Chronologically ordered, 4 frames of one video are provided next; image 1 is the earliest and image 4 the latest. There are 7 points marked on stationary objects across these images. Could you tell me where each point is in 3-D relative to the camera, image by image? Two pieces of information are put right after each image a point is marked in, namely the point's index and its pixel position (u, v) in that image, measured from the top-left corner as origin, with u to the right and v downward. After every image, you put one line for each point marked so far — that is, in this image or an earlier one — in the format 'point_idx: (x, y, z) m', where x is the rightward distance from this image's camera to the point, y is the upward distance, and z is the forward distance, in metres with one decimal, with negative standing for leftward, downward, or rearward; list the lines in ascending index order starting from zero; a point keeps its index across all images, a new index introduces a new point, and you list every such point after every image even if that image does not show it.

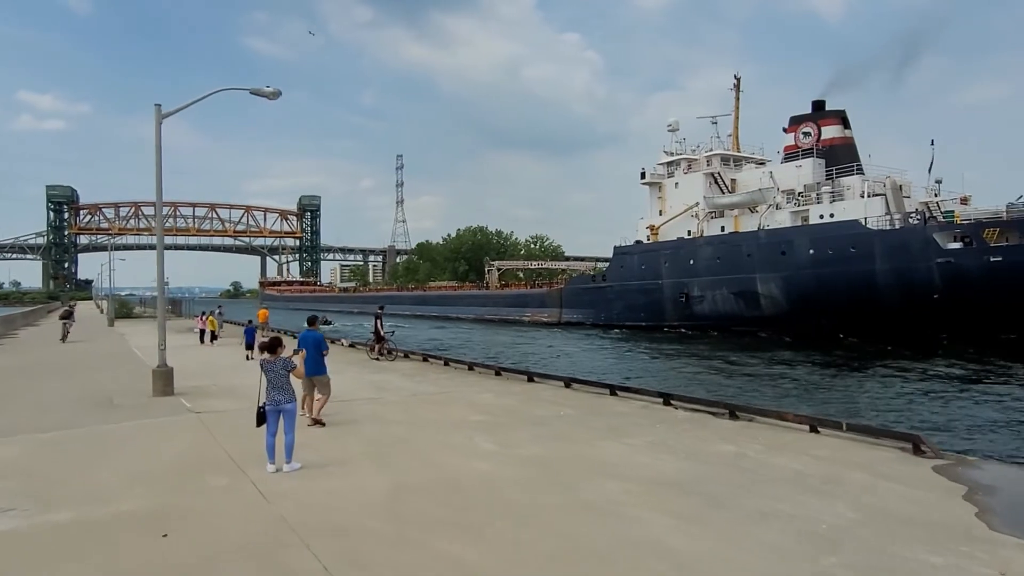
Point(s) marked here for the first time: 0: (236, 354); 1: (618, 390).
0: (-8.1, -1.8, +19.5) m
1: (+1.7, -1.6, +10.7) m
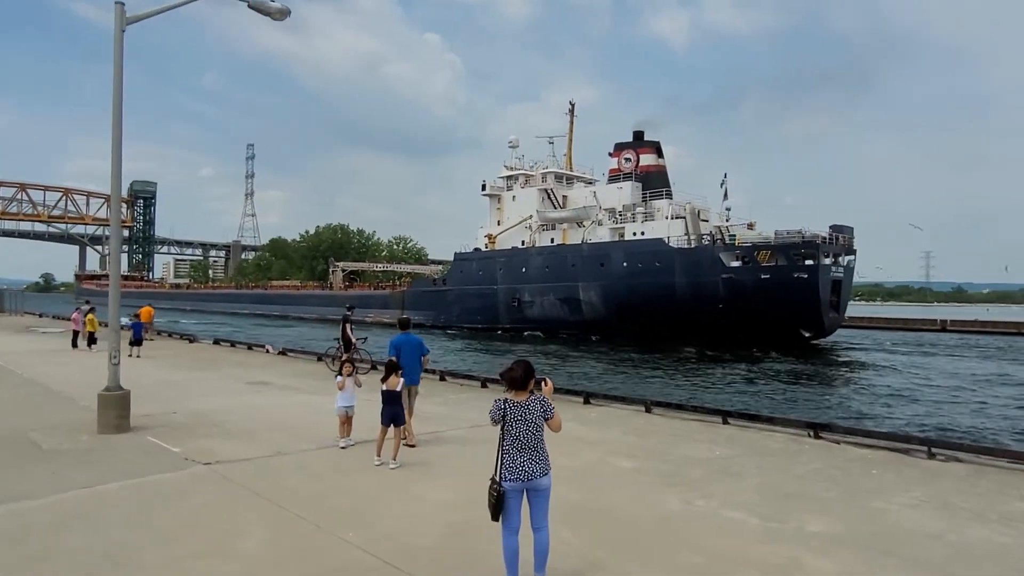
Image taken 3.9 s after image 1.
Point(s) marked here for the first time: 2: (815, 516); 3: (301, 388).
0: (-8.6, -1.6, +15.2) m
1: (+2.8, -1.6, +8.7) m
2: (+2.2, -1.6, +4.9) m
3: (-3.4, -1.6, +11.1) m
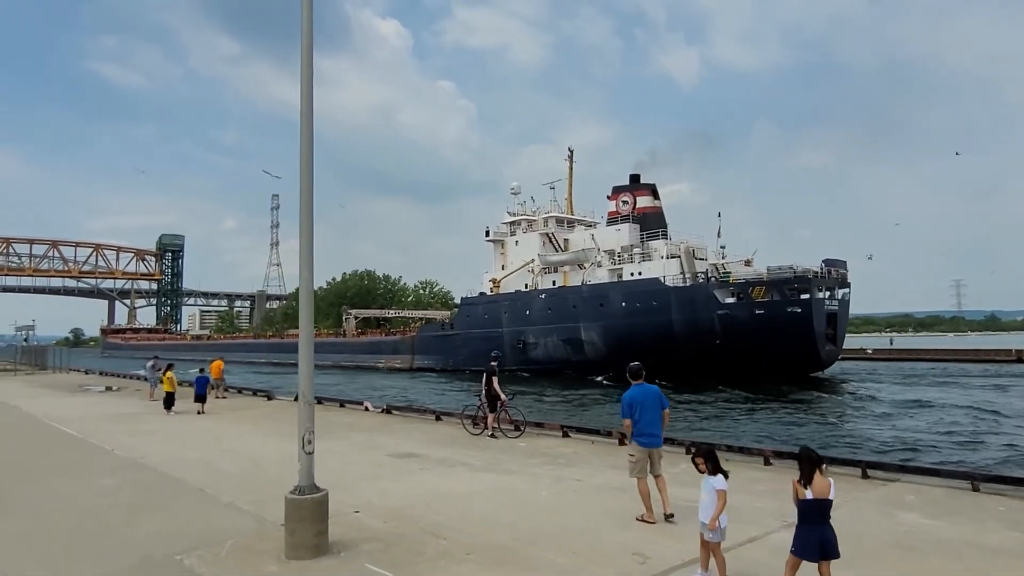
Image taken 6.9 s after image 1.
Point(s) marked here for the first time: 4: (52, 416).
0: (-5.7, -2.6, +13.0) m
1: (+5.5, -1.9, +6.2) m
2: (+4.8, -1.7, +2.4) m
3: (-0.6, -2.2, +8.8) m
4: (-10.0, -2.8, +15.6) m
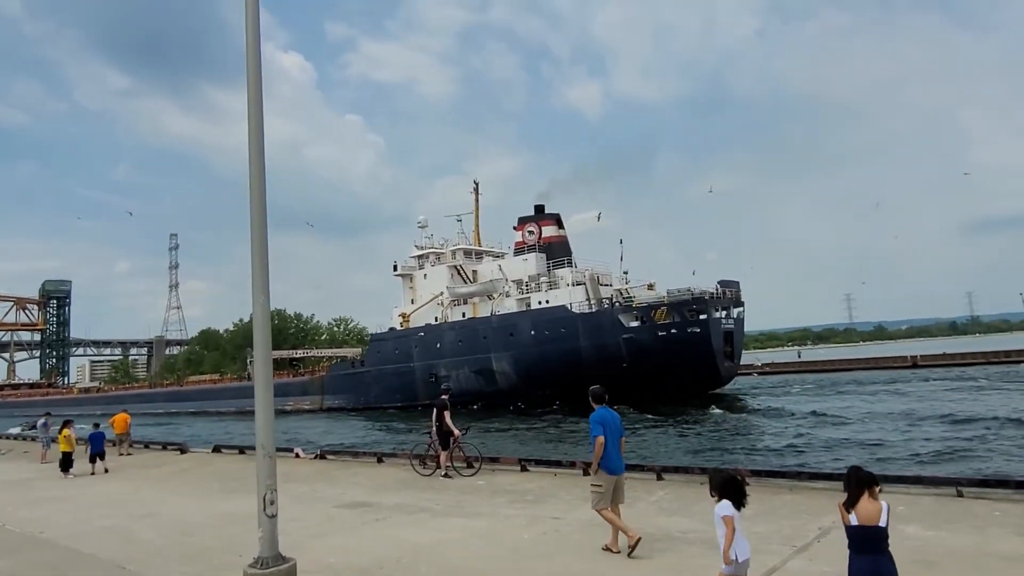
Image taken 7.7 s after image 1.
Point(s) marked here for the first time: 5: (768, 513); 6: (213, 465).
0: (-6.6, -3.4, +11.5) m
1: (+5.3, -1.9, +6.2) m
2: (+5.1, -1.5, +2.4) m
3: (-1.0, -2.5, +8.0) m
4: (-11.1, -3.9, +13.6) m
5: (+2.5, -2.1, +6.5) m
6: (-5.5, -3.5, +14.1) m
